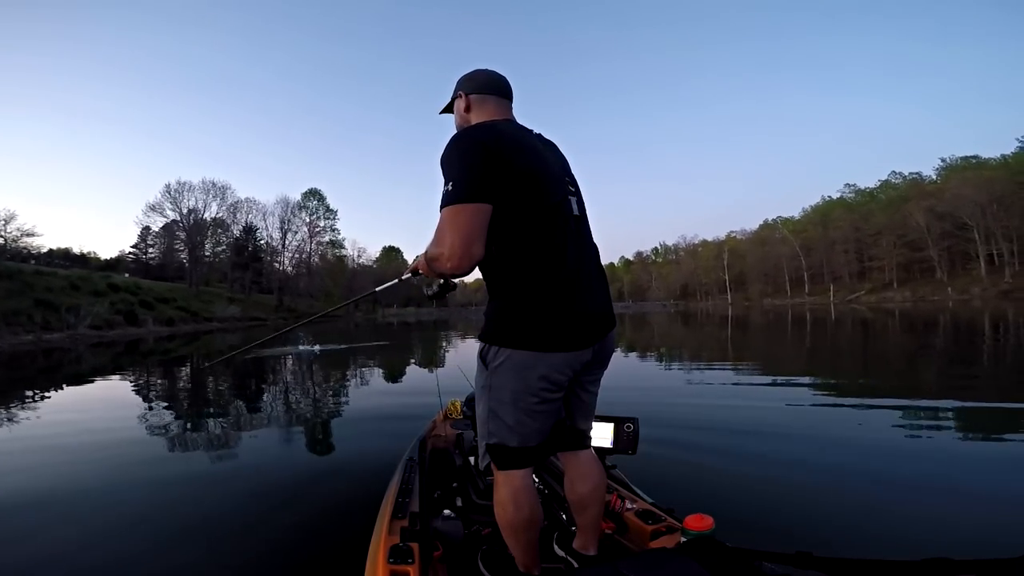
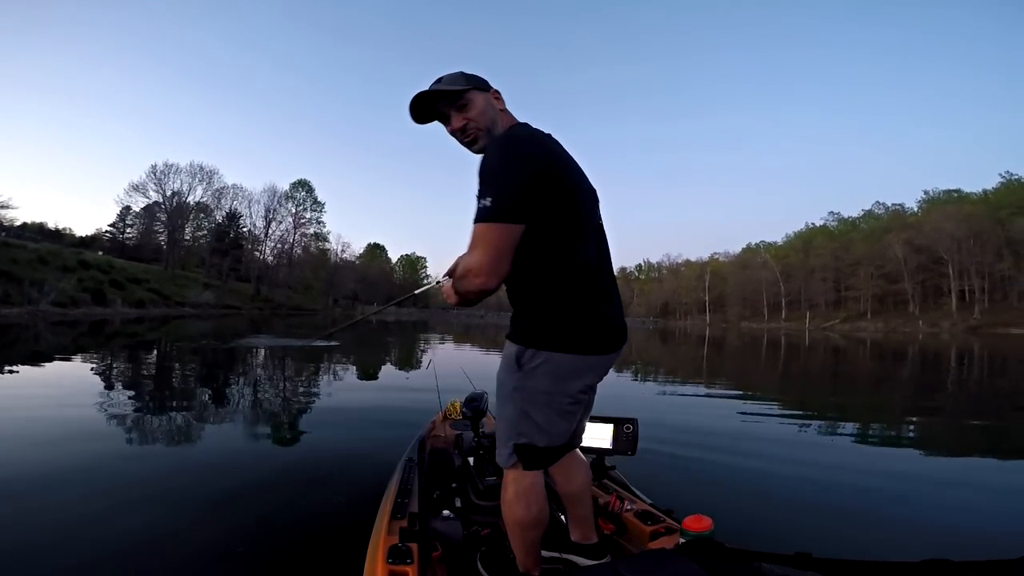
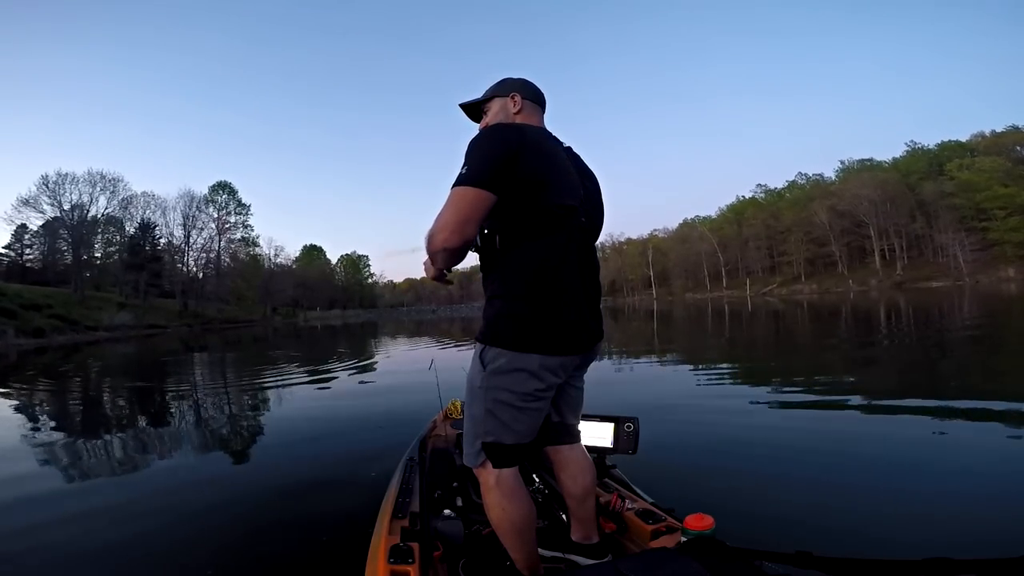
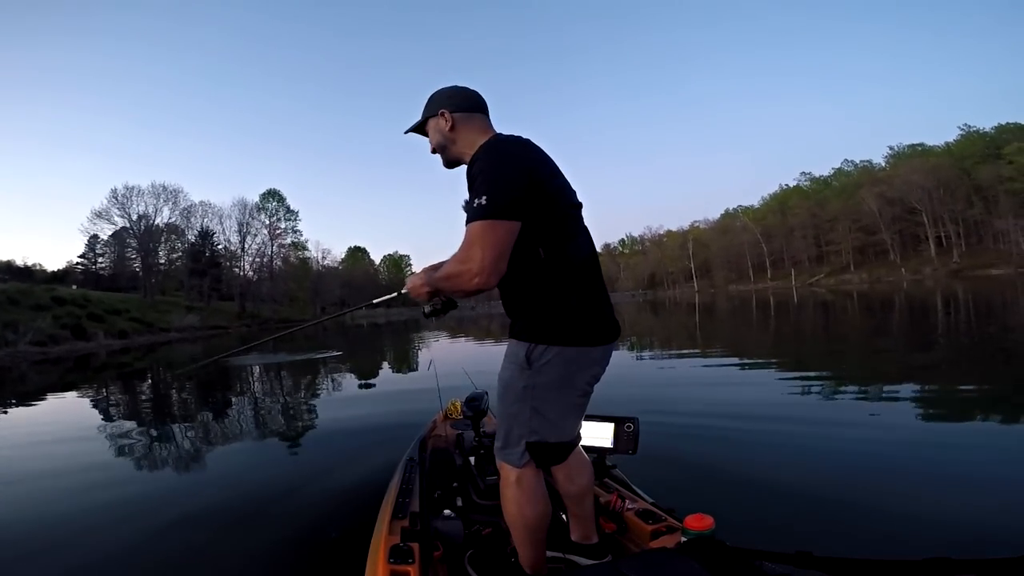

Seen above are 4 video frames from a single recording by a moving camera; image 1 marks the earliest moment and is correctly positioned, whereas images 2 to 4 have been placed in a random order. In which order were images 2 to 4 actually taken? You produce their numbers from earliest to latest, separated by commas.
2, 4, 3
